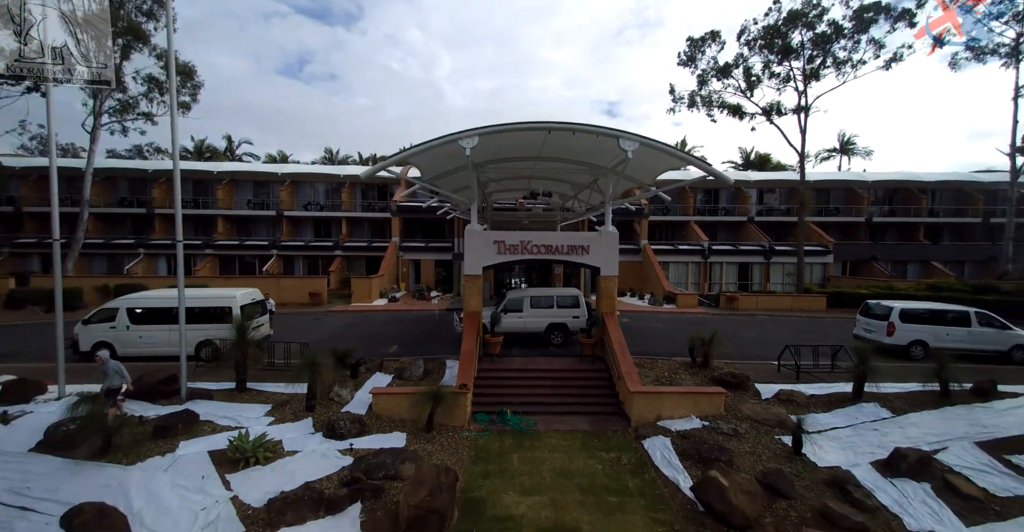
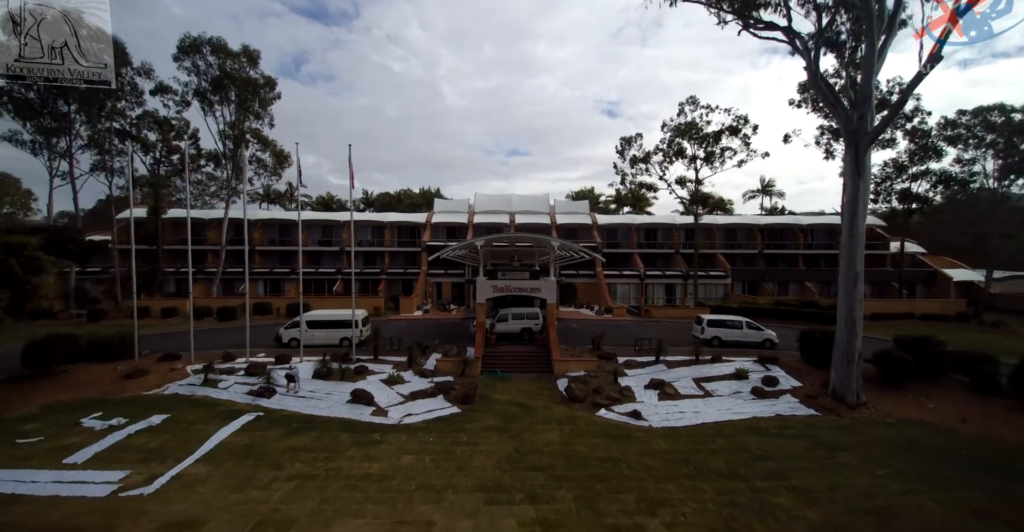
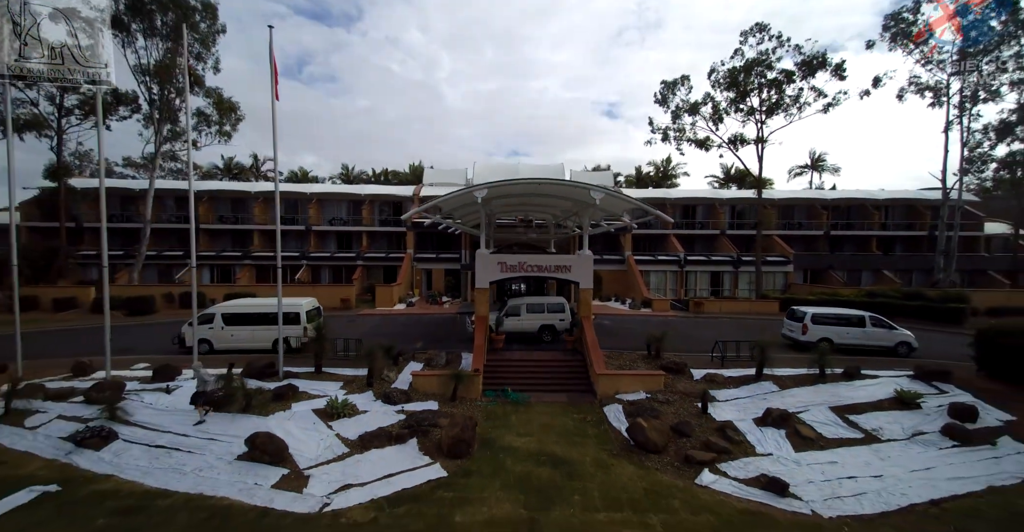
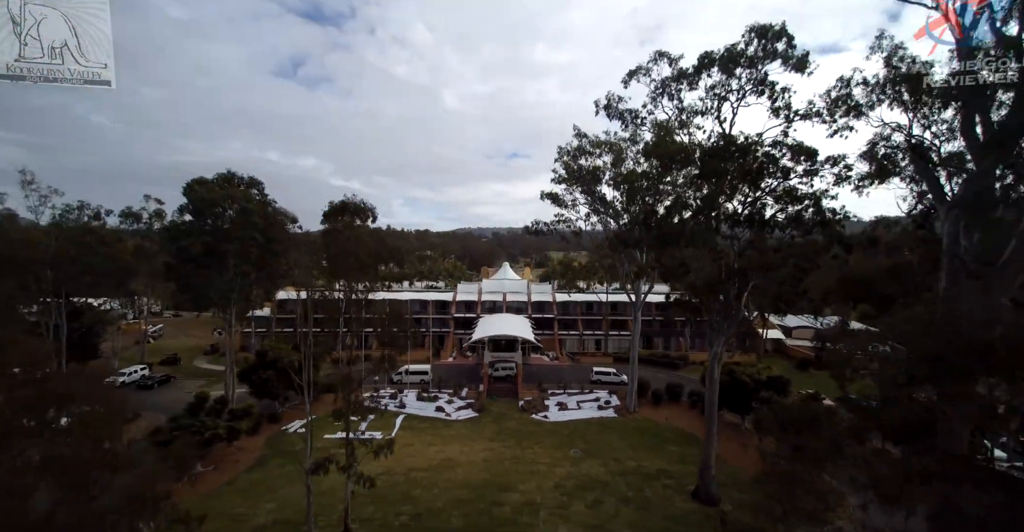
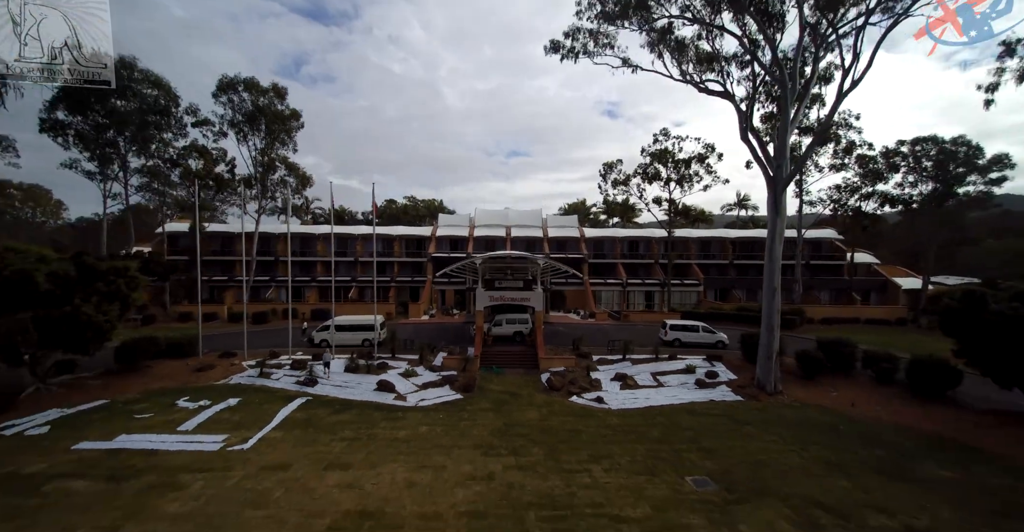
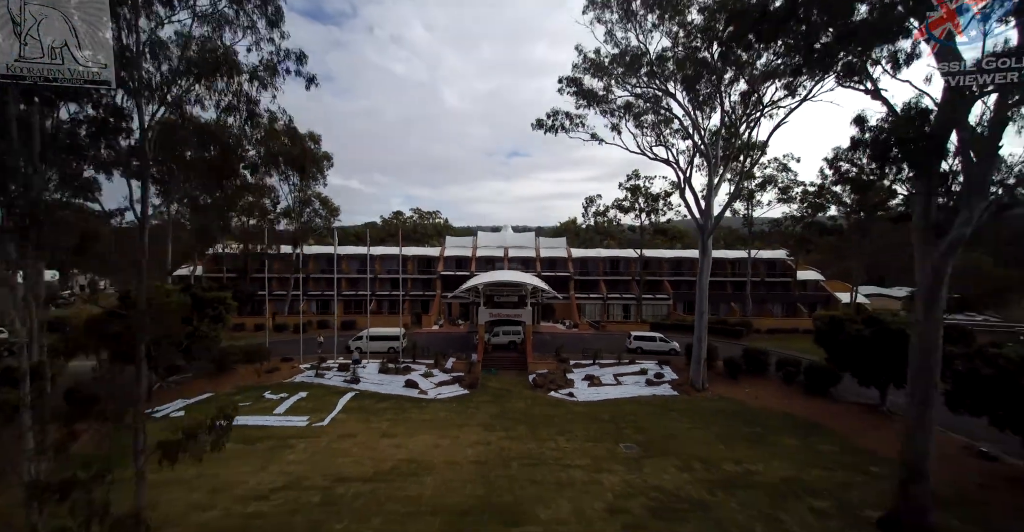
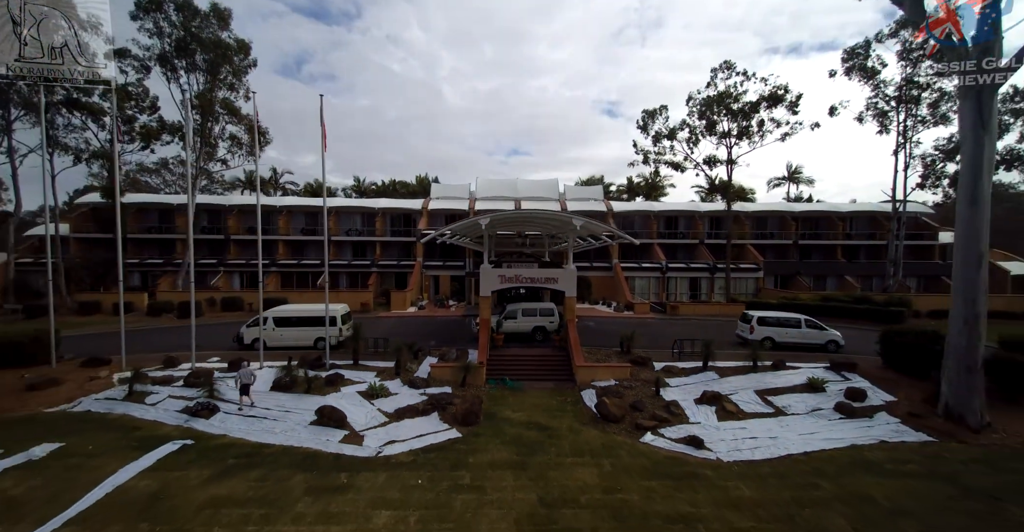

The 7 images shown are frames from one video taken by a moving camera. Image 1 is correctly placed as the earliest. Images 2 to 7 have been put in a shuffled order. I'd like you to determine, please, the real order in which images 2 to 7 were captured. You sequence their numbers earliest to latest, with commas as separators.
3, 7, 2, 5, 6, 4
